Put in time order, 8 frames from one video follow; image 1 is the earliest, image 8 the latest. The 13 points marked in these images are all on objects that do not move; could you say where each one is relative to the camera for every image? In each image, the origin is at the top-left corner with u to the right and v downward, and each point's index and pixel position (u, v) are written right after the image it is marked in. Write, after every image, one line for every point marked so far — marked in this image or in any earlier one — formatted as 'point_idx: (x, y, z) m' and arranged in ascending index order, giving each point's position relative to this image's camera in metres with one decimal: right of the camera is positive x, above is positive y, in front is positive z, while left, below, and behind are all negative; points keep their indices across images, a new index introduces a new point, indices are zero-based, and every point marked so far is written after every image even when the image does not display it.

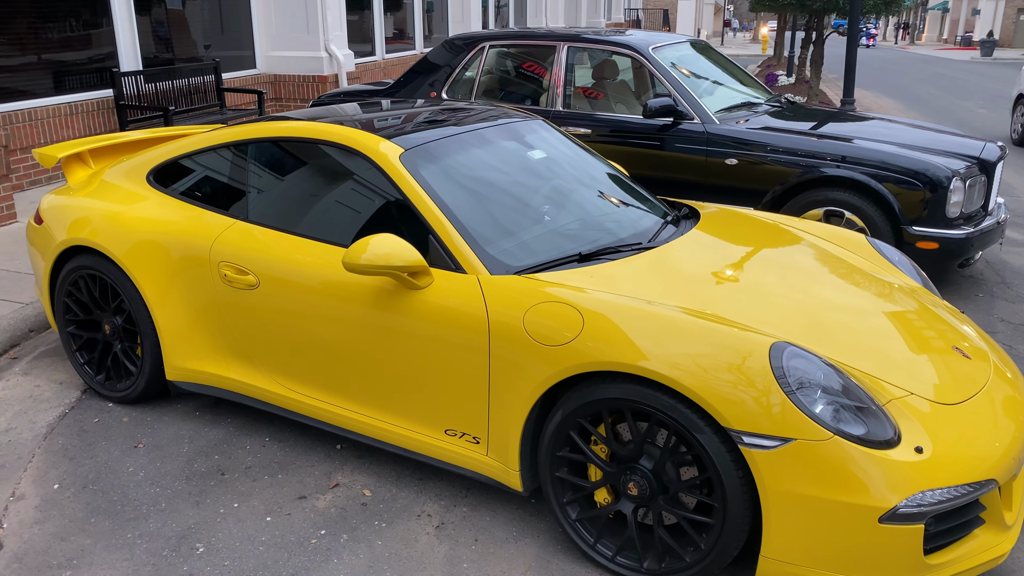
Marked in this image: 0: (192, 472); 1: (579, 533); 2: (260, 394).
0: (-1.2, -0.7, +3.2) m
1: (+0.2, -0.8, +2.7) m
2: (-1.0, -0.4, +3.4) m
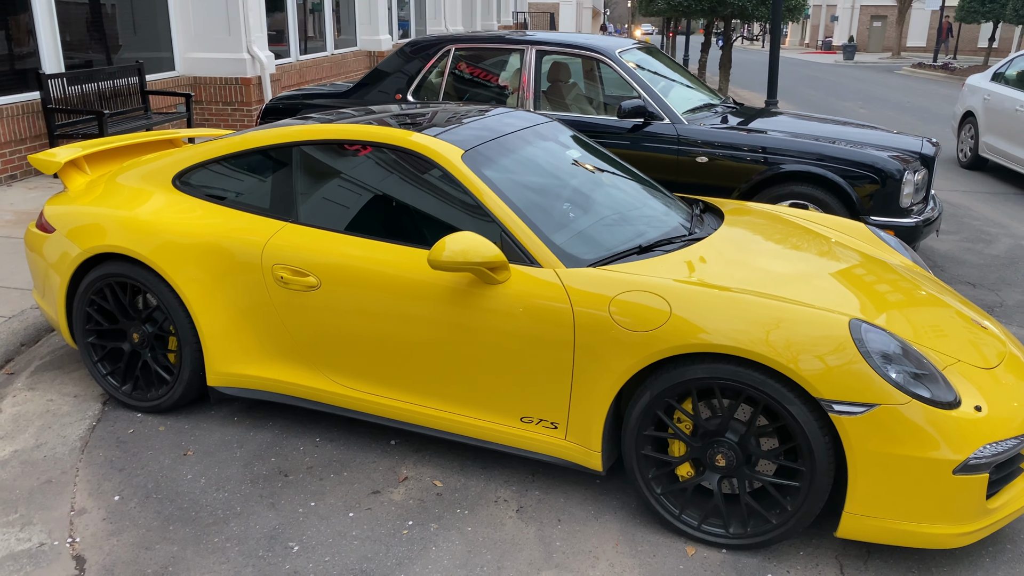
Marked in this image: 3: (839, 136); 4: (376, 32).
0: (-1.0, -0.7, +3.2) m
1: (+0.5, -0.7, +2.9) m
2: (-0.8, -0.4, +3.4) m
3: (+2.1, +1.0, +5.8) m
4: (-2.7, +5.1, +16.9) m
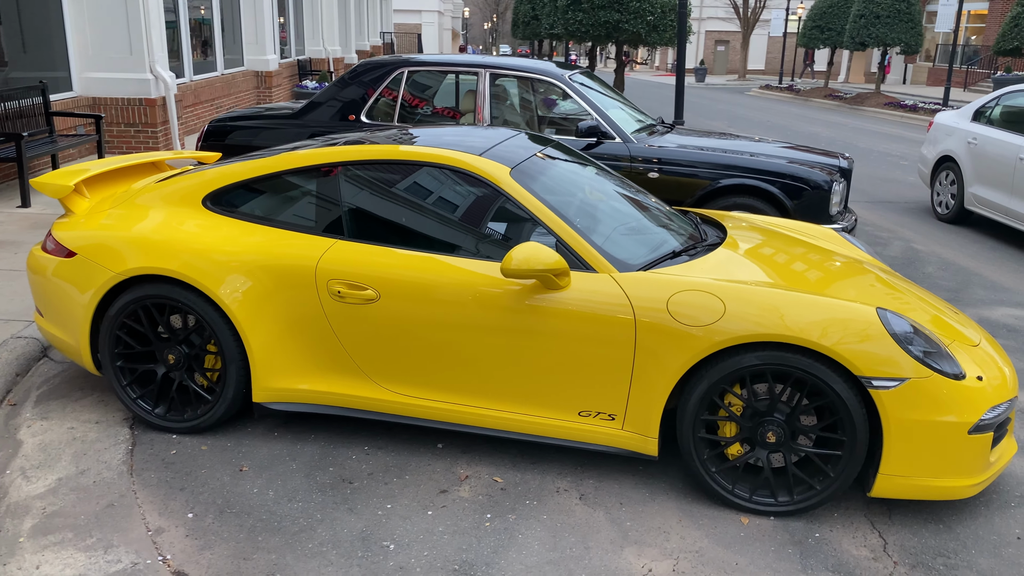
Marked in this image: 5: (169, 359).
0: (-0.7, -0.8, +3.3) m
1: (+0.8, -0.7, +3.2) m
2: (-0.6, -0.5, +3.6) m
3: (+1.9, +1.0, +6.4) m
4: (-4.9, +4.6, +16.7) m
5: (-1.5, -0.3, +3.7) m
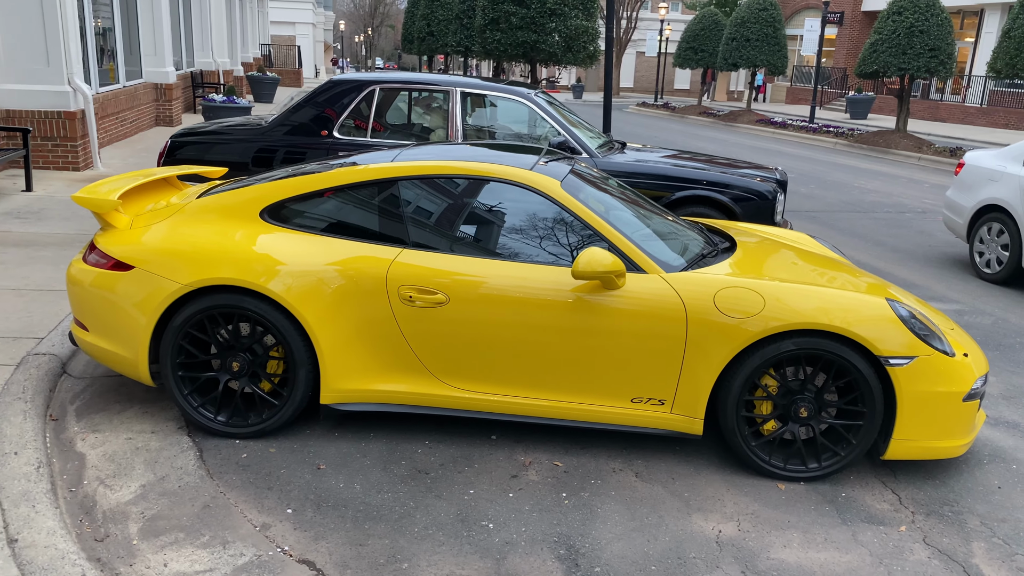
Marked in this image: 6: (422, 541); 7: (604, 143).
0: (-0.5, -0.8, +3.6) m
1: (+1.1, -0.7, +3.7) m
2: (-0.4, -0.5, +3.8) m
3: (+1.6, +1.0, +7.0) m
4: (-6.7, +4.3, +16.2) m
5: (-1.2, -0.3, +3.8) m
6: (-0.3, -0.9, +3.1) m
7: (+0.7, +1.2, +7.3) m
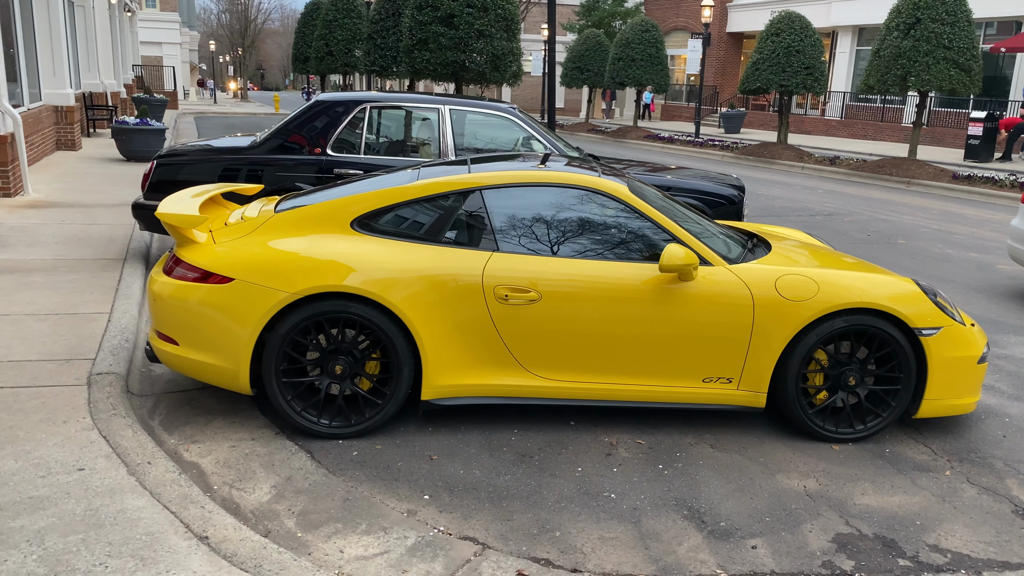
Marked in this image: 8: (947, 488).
0: (0.0, -0.8, +3.9) m
1: (+1.5, -0.7, +4.2) m
2: (0.0, -0.5, +4.1) m
3: (+1.5, +1.0, +7.6) m
4: (-8.2, +3.7, +15.6) m
5: (-0.8, -0.4, +4.0) m
6: (+0.2, -0.9, +3.4) m
7: (+0.6, +1.2, +7.8) m
8: (+1.9, -0.9, +3.8) m
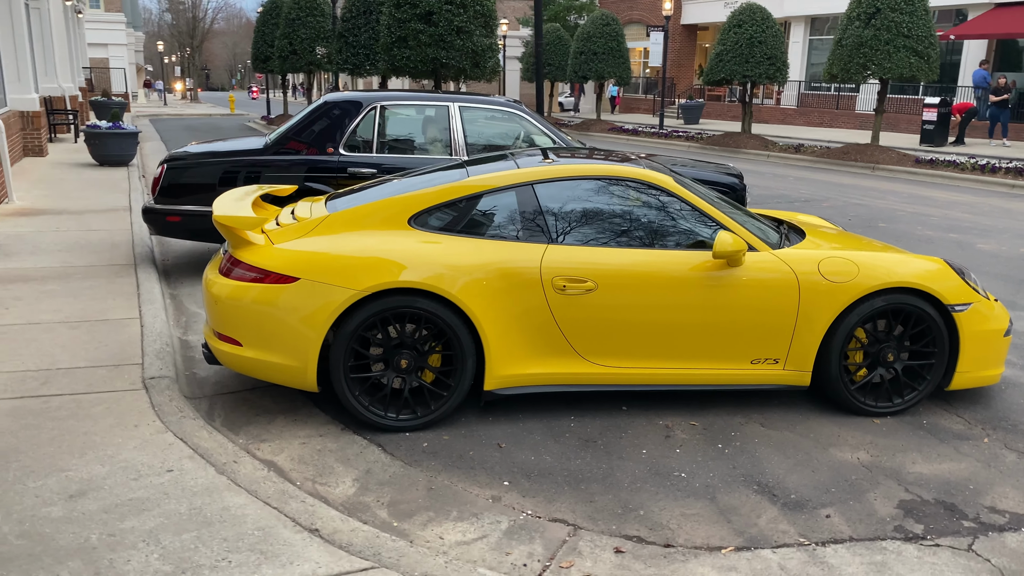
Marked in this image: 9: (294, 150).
0: (+0.3, -0.7, +4.0) m
1: (+1.8, -0.6, +4.4) m
2: (+0.3, -0.5, +4.2) m
3: (+1.5, +1.1, +7.8) m
4: (-8.6, +3.5, +15.2) m
5: (-0.5, -0.4, +4.0) m
6: (+0.5, -0.9, +3.6) m
7: (+0.6, +1.3, +7.9) m
8: (+2.2, -0.8, +4.0) m
9: (-1.9, +1.2, +7.2) m
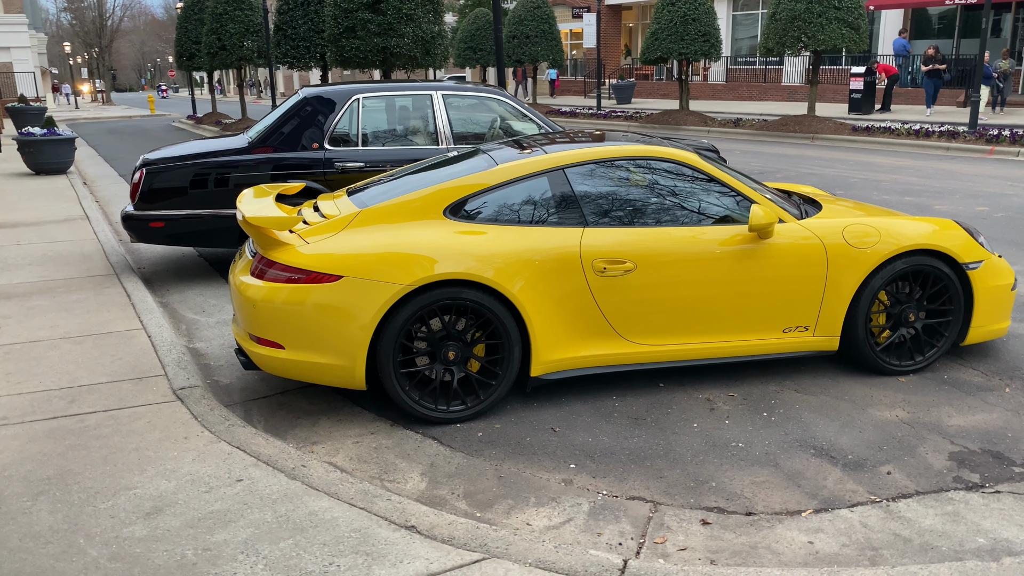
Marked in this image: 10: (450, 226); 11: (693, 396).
0: (+0.5, -0.6, +4.0) m
1: (+2.0, -0.4, +4.5) m
2: (+0.5, -0.4, +4.3) m
3: (+1.3, +1.3, +7.9) m
4: (-9.5, +3.2, +14.4) m
5: (-0.3, -0.3, +4.0) m
6: (+0.8, -0.8, +3.6) m
7: (+0.4, +1.4, +7.9) m
8: (+2.5, -0.6, +4.2) m
9: (-2.0, +1.2, +7.1) m
10: (-0.3, +0.3, +4.1) m
11: (+0.9, -0.6, +4.3) m
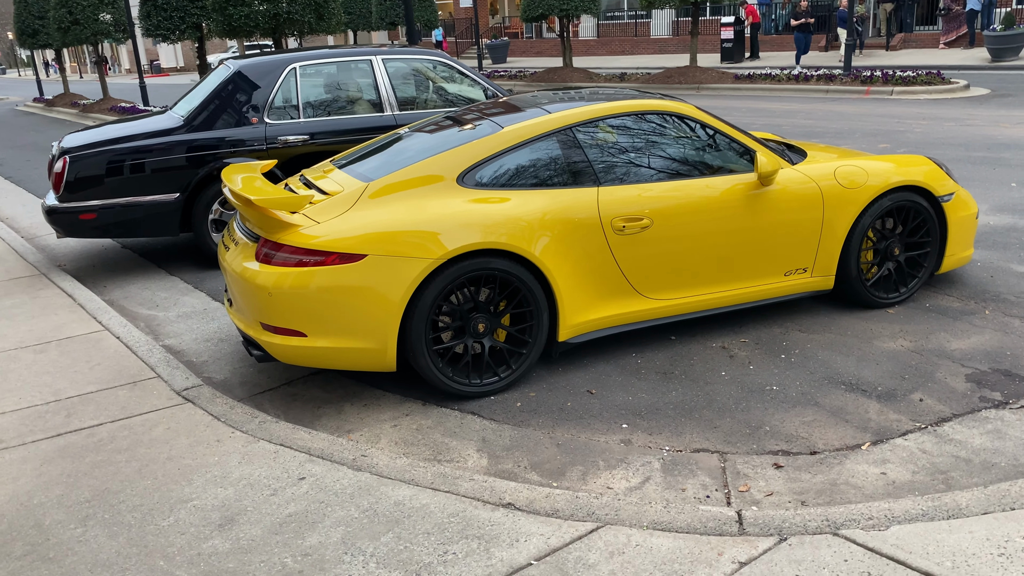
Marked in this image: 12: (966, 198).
0: (+0.7, -0.4, +4.1) m
1: (+2.0, 0.0, +4.8) m
2: (+0.6, -0.1, +4.3) m
3: (+0.8, +1.7, +7.9) m
4: (-11.0, +2.9, +12.7) m
5: (-0.2, -0.2, +3.9) m
6: (+1.0, -0.5, +3.7) m
7: (-0.2, +1.8, +7.8) m
8: (+2.6, -0.2, +4.5) m
9: (-2.4, +1.3, +6.6) m
10: (-0.2, +0.4, +4.0) m
11: (+1.0, -0.3, +4.4) m
12: (+2.6, +0.5, +5.0) m
